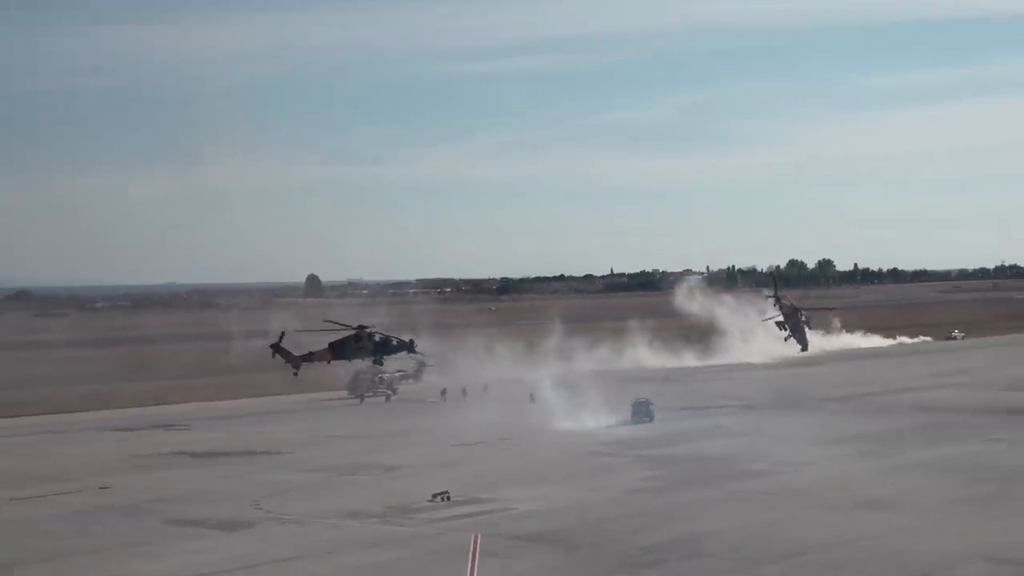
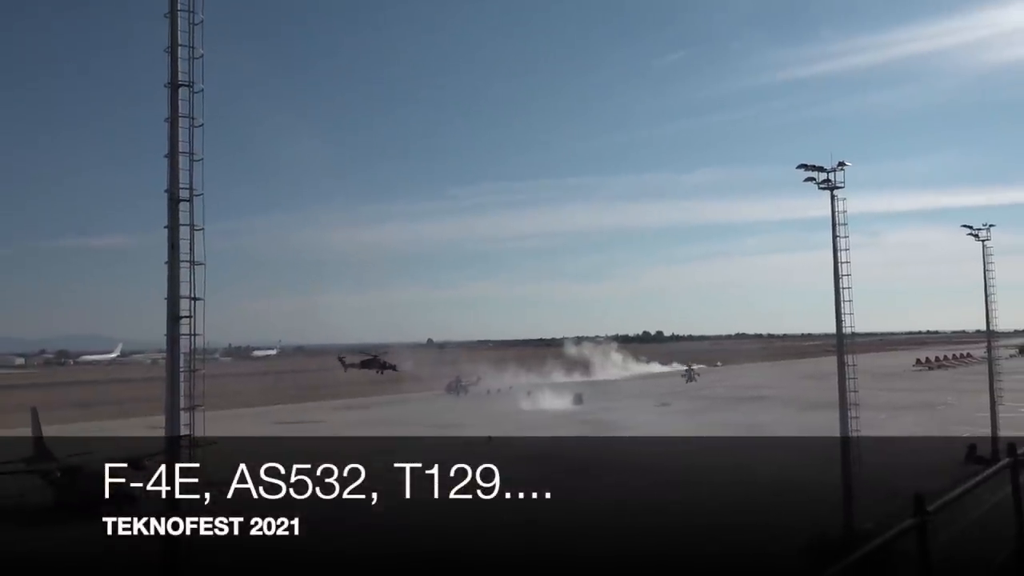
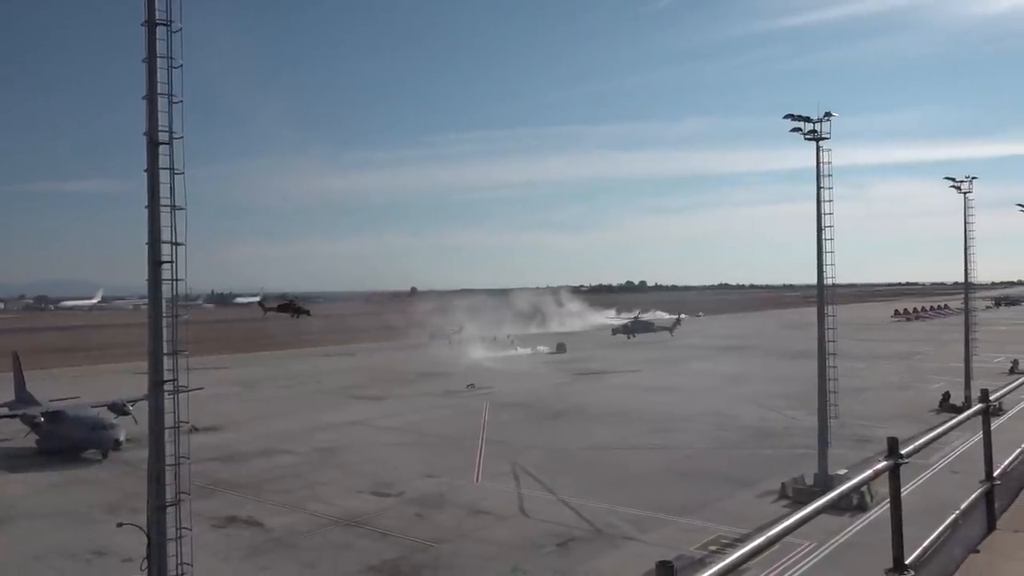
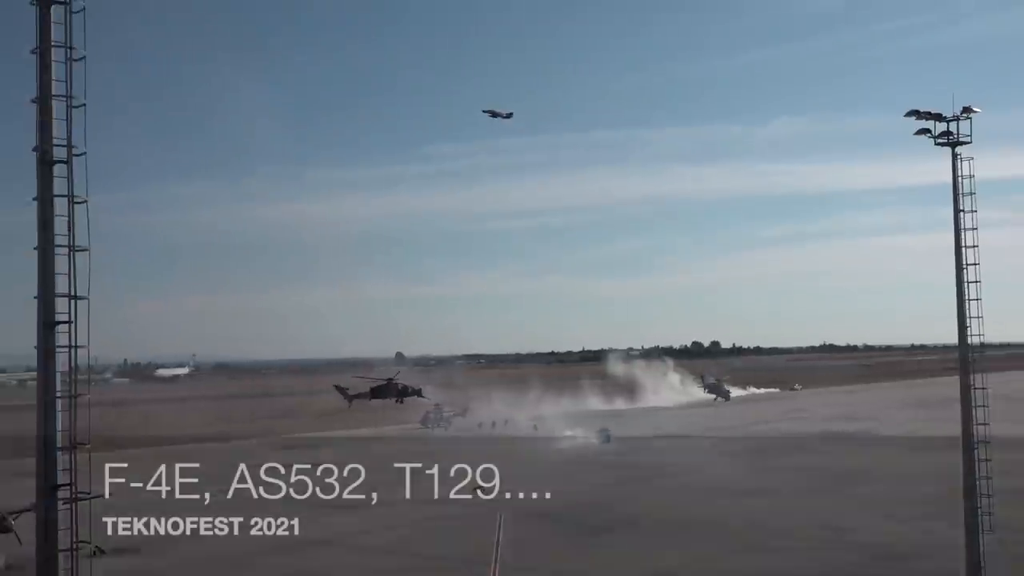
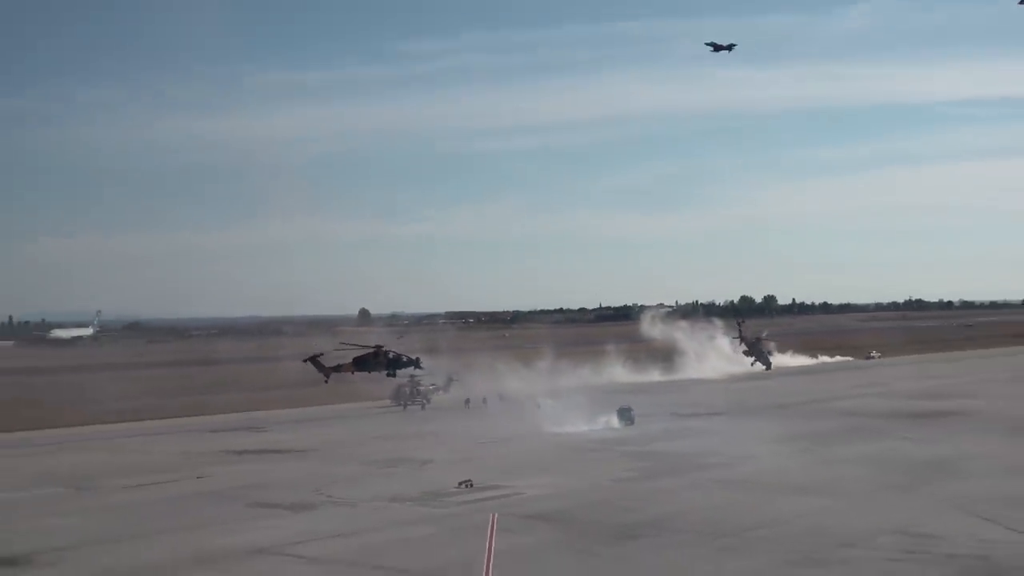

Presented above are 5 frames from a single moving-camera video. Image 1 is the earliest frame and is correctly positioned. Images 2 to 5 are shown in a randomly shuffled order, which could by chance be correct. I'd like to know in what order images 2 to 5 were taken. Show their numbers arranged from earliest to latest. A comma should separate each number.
5, 4, 2, 3
